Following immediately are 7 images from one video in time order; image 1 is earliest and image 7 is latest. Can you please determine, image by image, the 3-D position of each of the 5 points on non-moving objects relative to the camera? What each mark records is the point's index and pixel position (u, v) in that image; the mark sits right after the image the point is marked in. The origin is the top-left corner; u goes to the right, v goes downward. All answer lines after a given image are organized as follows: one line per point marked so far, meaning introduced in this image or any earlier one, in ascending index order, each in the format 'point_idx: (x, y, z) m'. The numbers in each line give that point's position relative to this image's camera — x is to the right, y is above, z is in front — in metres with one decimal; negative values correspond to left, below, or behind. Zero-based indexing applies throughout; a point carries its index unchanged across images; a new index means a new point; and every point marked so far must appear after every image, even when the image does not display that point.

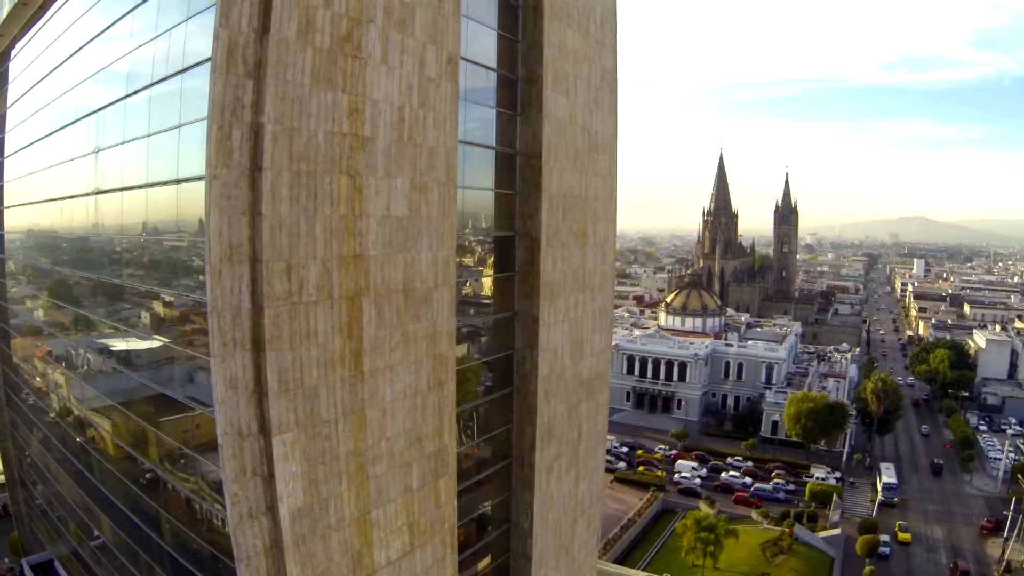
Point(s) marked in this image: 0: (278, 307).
0: (-2.5, -0.3, +6.6) m
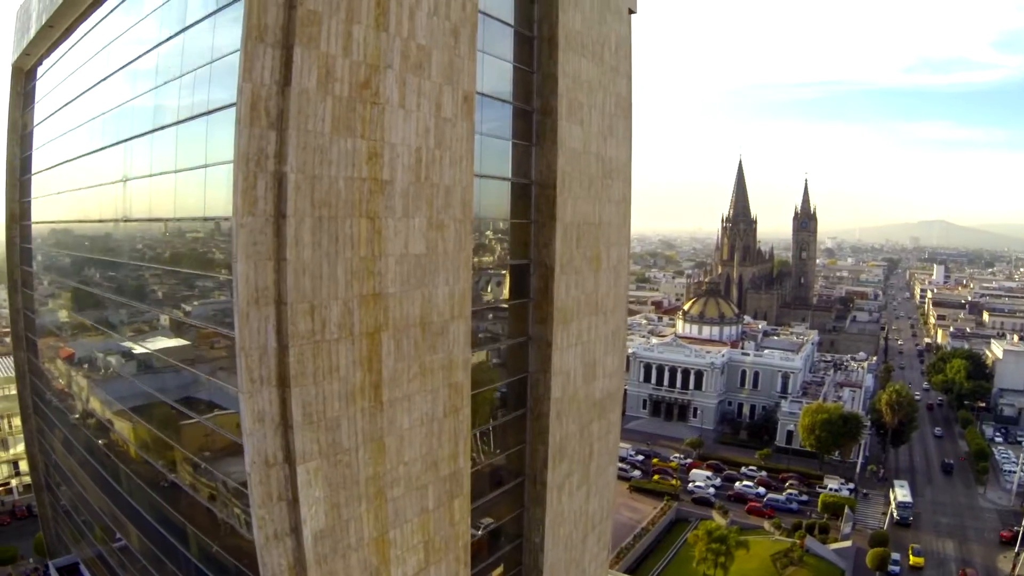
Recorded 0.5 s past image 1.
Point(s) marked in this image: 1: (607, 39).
0: (-2.4, -0.7, +7.0) m
1: (+2.3, +5.5, +13.5) m
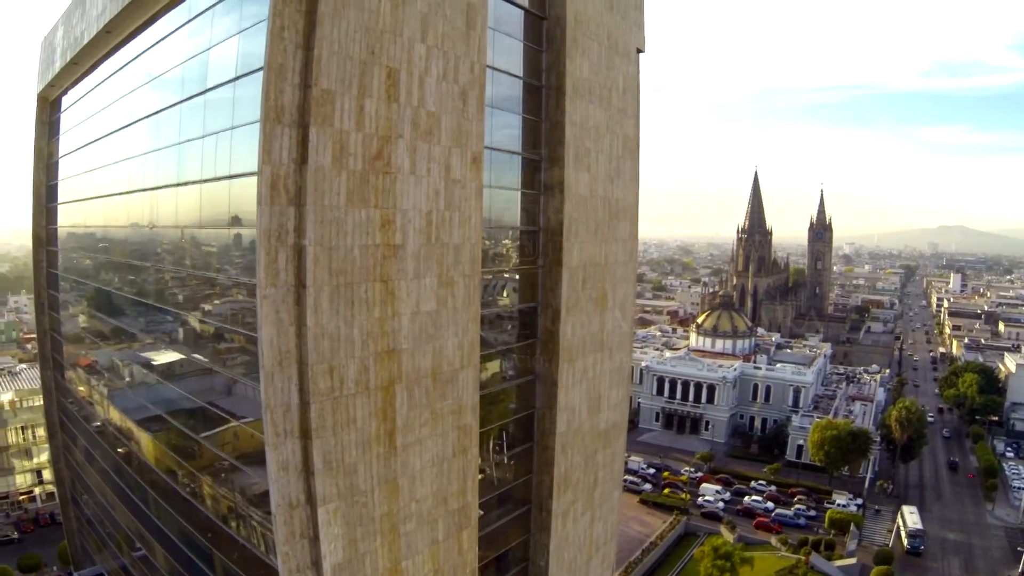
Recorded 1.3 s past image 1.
0: (-2.4, -1.4, +7.6) m
1: (+2.4, +4.7, +14.1) m
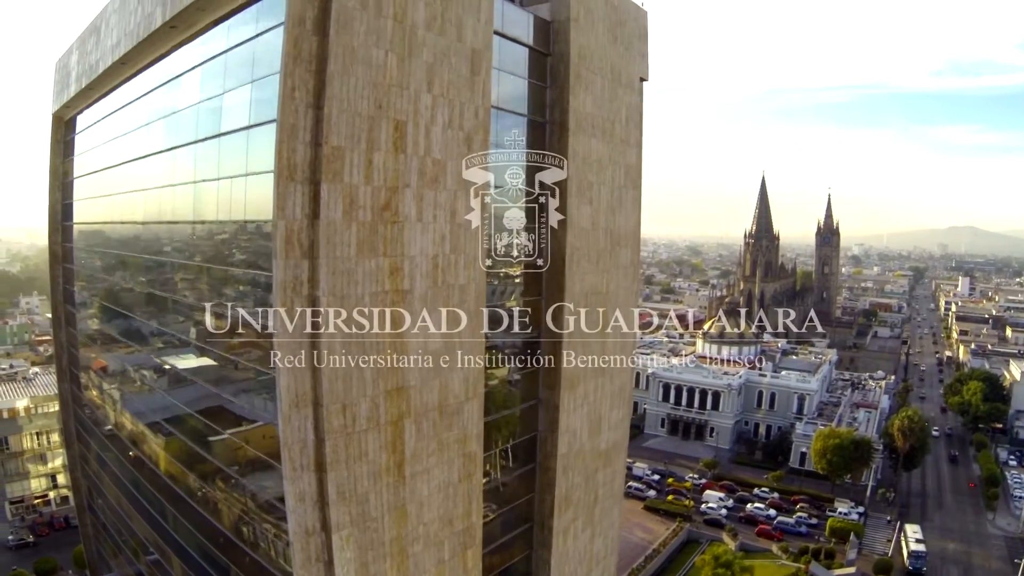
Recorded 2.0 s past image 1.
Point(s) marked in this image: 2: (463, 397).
0: (-2.4, -2.0, +8.2) m
1: (+2.5, +4.1, +14.6) m
2: (-0.8, -1.8, +10.0) m
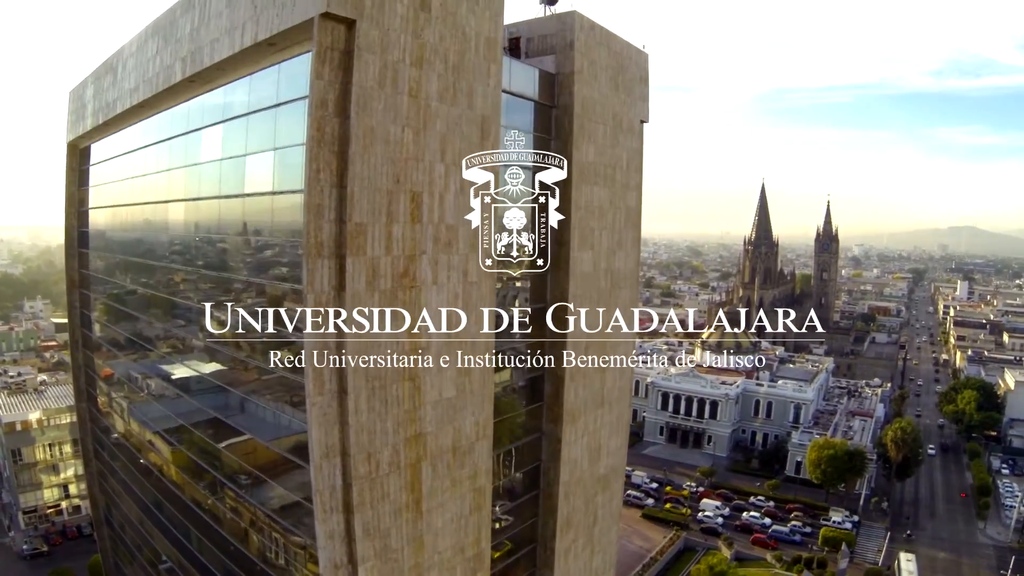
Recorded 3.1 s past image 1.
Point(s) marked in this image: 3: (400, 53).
0: (-2.3, -2.9, +9.1) m
1: (+2.6, +3.3, +15.5) m
2: (-0.7, -2.6, +10.9) m
3: (-1.7, +3.7, +9.6) m
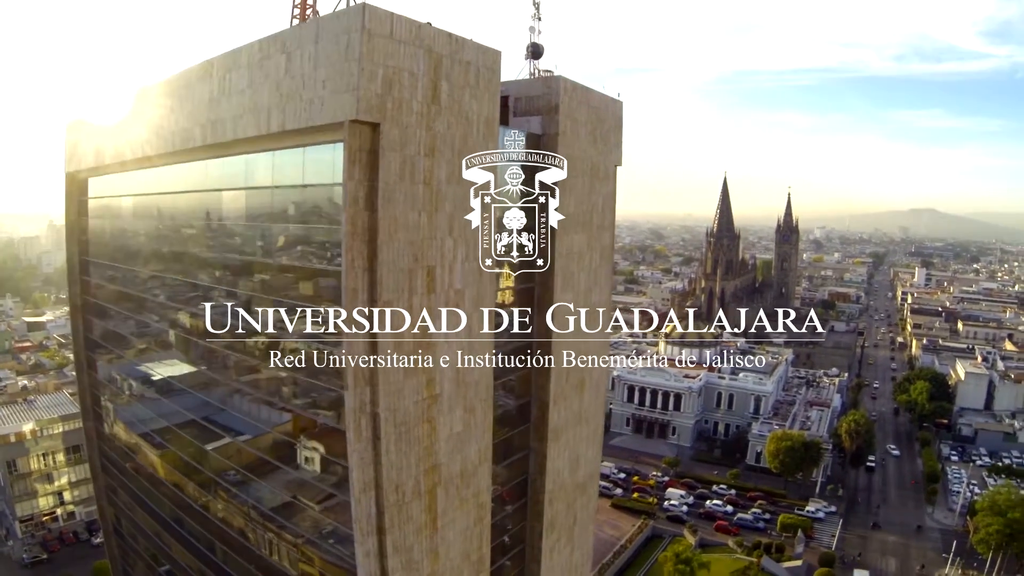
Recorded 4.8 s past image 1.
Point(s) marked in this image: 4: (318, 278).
0: (-2.2, -4.0, +11.1) m
1: (+2.3, +2.4, +17.6) m
2: (-0.7, -3.7, +12.9) m
3: (-1.8, +2.6, +11.5) m
4: (-4.0, +0.3, +12.5) m
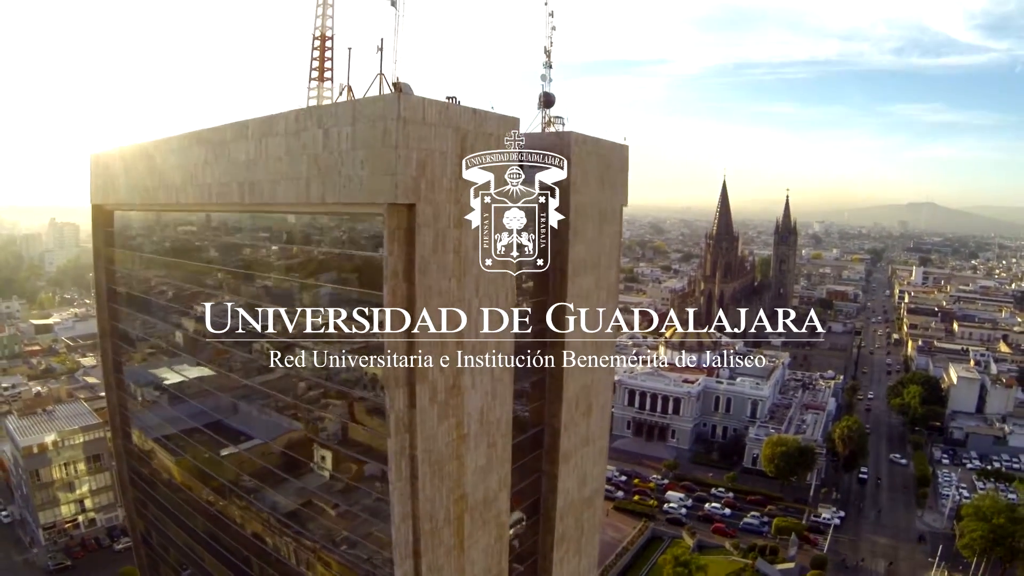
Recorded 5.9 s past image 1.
0: (-1.8, -5.1, +12.6) m
1: (+2.7, +1.3, +19.1) m
2: (-0.3, -4.8, +14.5) m
3: (-1.4, +1.5, +12.9) m
4: (-3.6, -0.7, +14.0) m
